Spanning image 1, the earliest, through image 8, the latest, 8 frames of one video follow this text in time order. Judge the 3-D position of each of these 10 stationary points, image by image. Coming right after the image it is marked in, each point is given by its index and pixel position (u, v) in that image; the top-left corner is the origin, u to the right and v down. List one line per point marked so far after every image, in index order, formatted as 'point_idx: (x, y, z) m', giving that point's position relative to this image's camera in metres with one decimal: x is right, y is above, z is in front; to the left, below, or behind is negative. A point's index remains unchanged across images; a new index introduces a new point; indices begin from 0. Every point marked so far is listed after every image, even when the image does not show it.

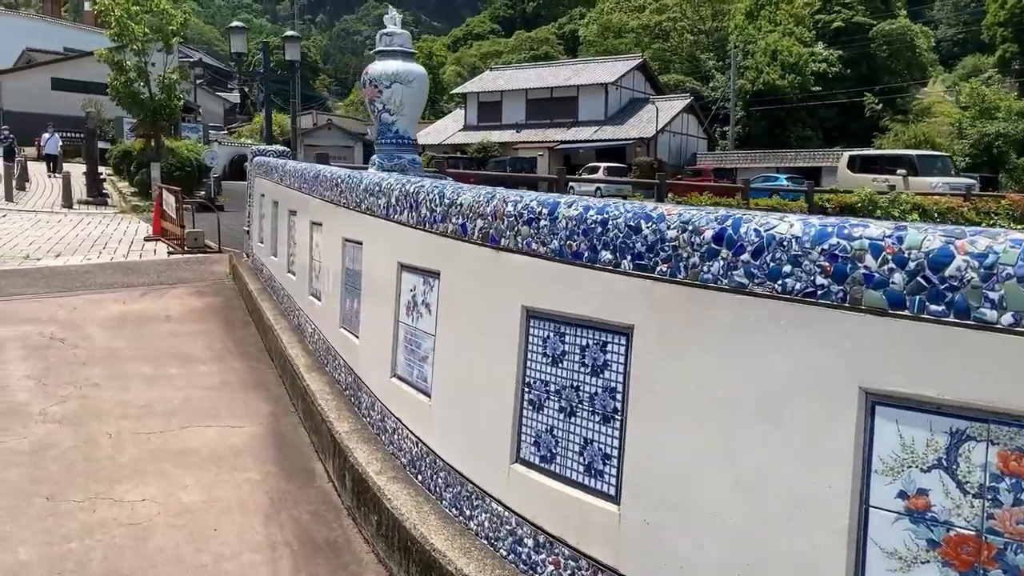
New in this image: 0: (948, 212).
0: (+6.1, +1.1, +12.5) m
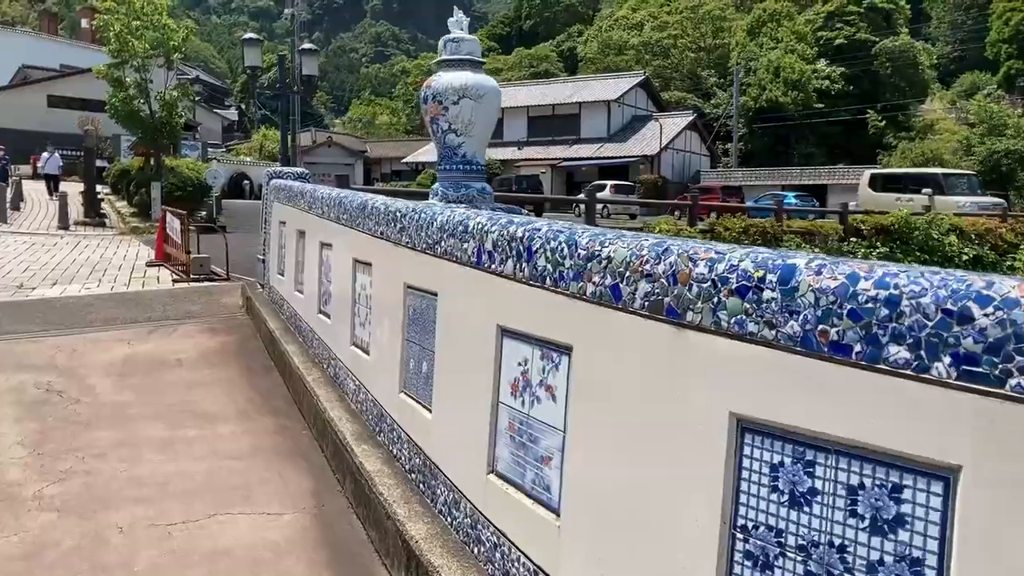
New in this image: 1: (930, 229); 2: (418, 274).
0: (+6.3, +0.8, +11.9) m
1: (+5.0, +0.8, +10.9) m
2: (-0.3, 0.0, +2.8) m
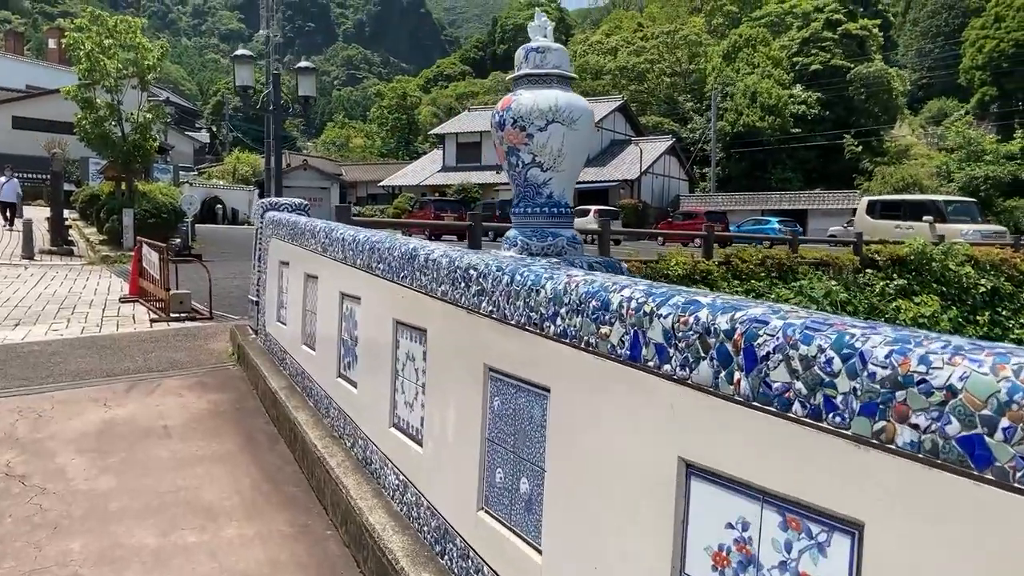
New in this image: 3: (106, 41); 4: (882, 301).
0: (+6.3, +0.3, +11.5) m
1: (+5.1, +0.4, +10.4) m
2: (0.0, -0.2, +2.1) m
3: (-6.7, +4.1, +14.5) m
4: (+4.2, -0.1, +10.2) m
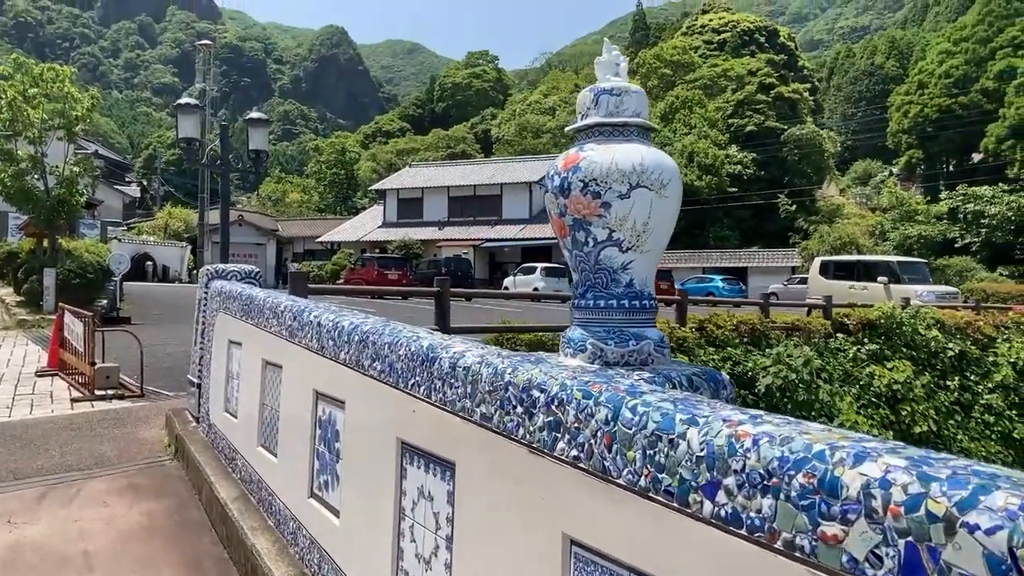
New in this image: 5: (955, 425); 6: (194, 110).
0: (+5.8, -0.5, +11.2) m
1: (+4.6, -0.4, +10.1) m
2: (+0.2, -0.4, +1.4) m
3: (-7.5, +3.1, +13.5) m
4: (+3.8, -0.9, +9.7) m
5: (+4.7, -1.5, +9.4) m
6: (-2.8, +1.6, +7.7) m
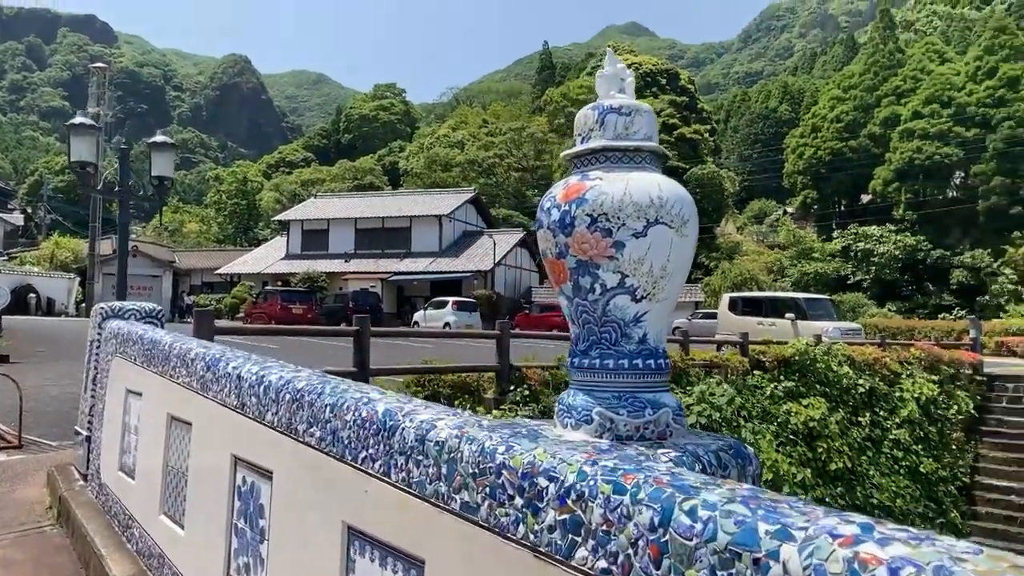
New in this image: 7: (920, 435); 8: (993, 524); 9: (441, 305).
0: (+4.7, -1.0, +11.4) m
1: (+3.7, -0.8, +10.2) m
2: (+0.2, -0.5, +1.1) m
3: (-8.7, +2.6, +12.4) m
4: (+2.9, -1.3, +9.7) m
5: (+3.8, -1.9, +9.5) m
6: (-3.5, +1.3, +7.1) m
7: (+4.9, -1.8, +10.4) m
8: (+5.5, -2.7, +10.1) m
9: (-1.5, -0.4, +19.2) m
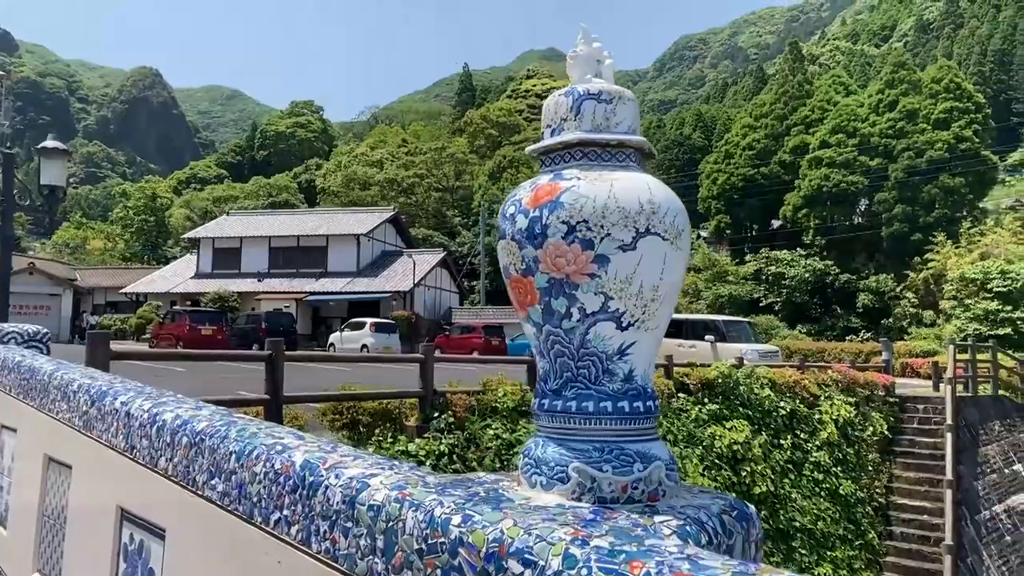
0: (+3.7, -1.3, +11.5) m
1: (+2.8, -1.1, +10.1) m
2: (+0.2, -0.5, +0.8) m
3: (-9.7, +2.3, +11.3) m
4: (+2.1, -1.5, +9.6) m
5: (+3.0, -2.1, +9.5) m
6: (-4.0, +1.1, +6.5) m
7: (+3.9, -2.0, +10.5) m
8: (+4.6, -3.0, +10.3) m
9: (-3.3, -0.8, +18.6) m
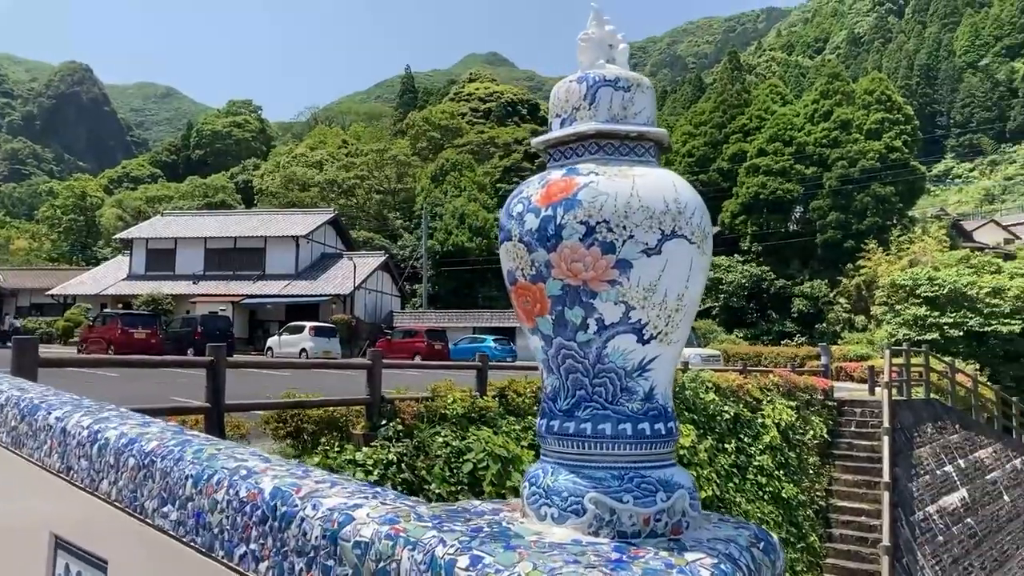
0: (+3.0, -1.4, +11.6) m
1: (+2.2, -1.2, +10.2) m
2: (+0.2, -0.5, +0.6) m
3: (-10.4, +2.3, +10.5) m
4: (+1.5, -1.6, +9.6) m
5: (+2.4, -2.2, +9.5) m
6: (-4.4, +1.1, +6.1) m
7: (+3.3, -2.1, +10.6) m
8: (+4.0, -3.1, +10.4) m
9: (-4.4, -0.9, +18.2) m
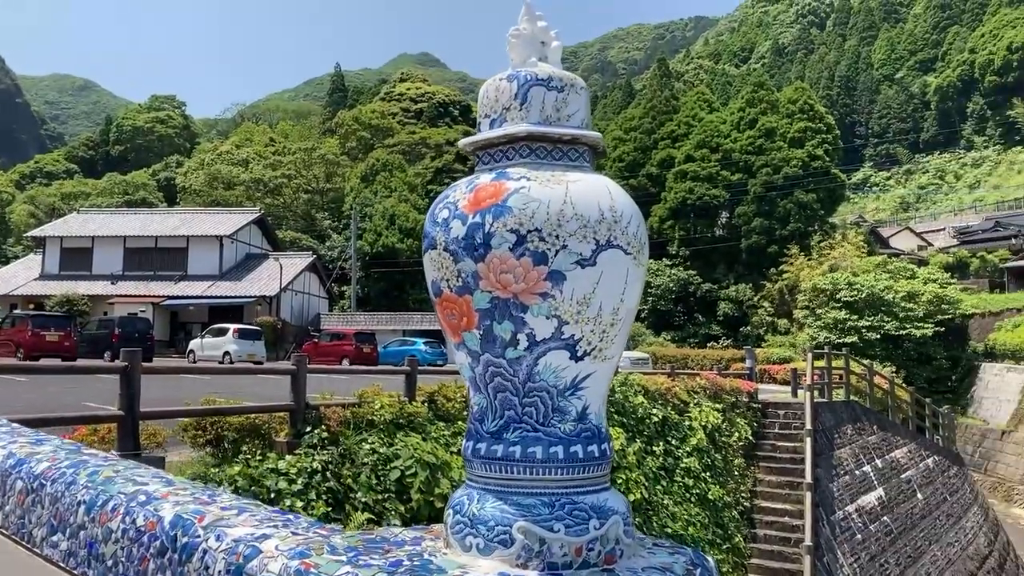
0: (+2.1, -1.4, +11.7) m
1: (+1.4, -1.2, +10.2) m
2: (+0.2, -0.5, +0.6) m
3: (-11.1, +2.4, +9.6) m
4: (+0.7, -1.6, +9.6) m
5: (+1.7, -2.2, +9.6) m
6: (-4.8, +1.1, +5.6) m
7: (+2.4, -2.2, +10.8) m
8: (+3.1, -3.1, +10.6) m
9: (-5.9, -0.9, +17.8) m
